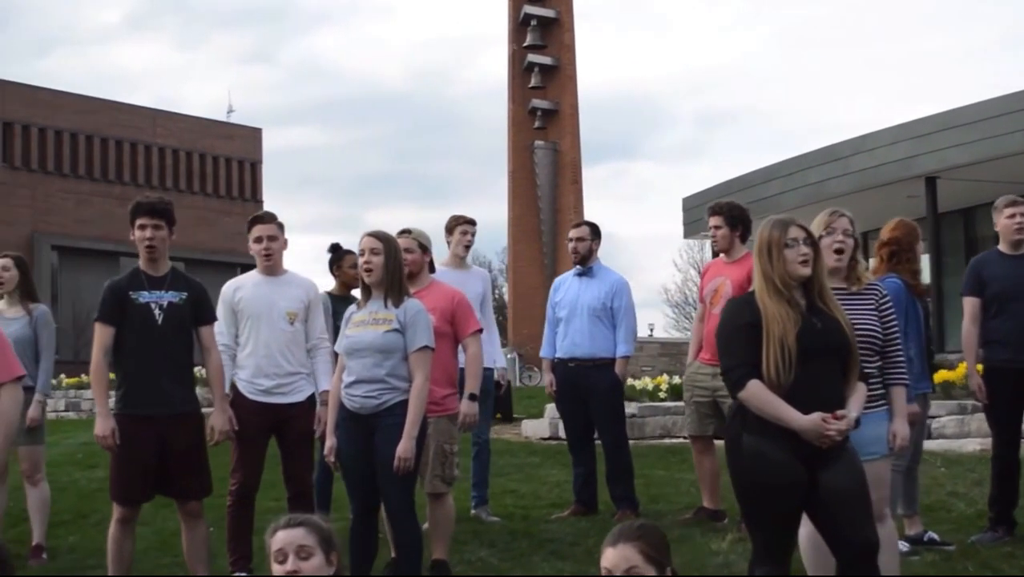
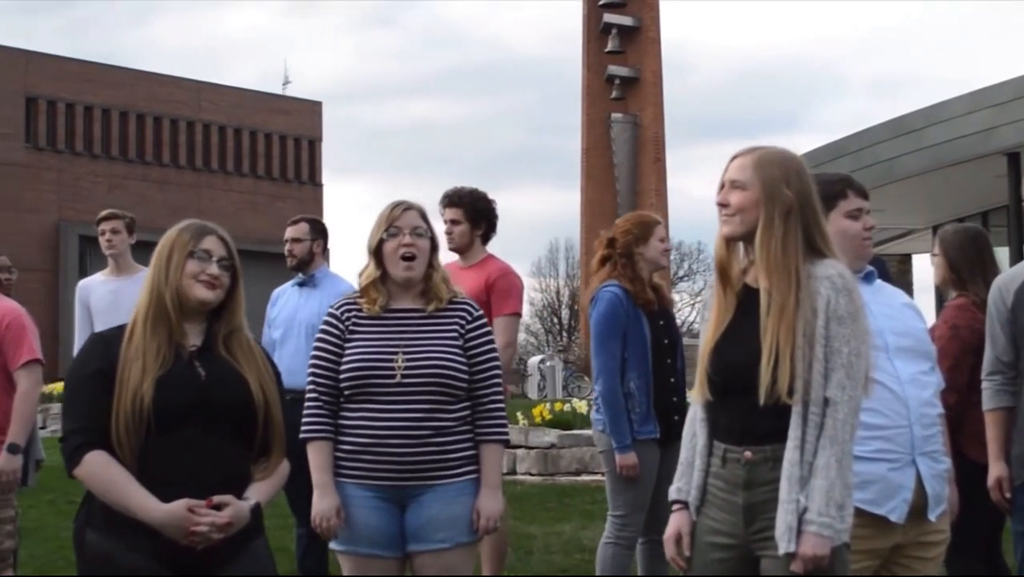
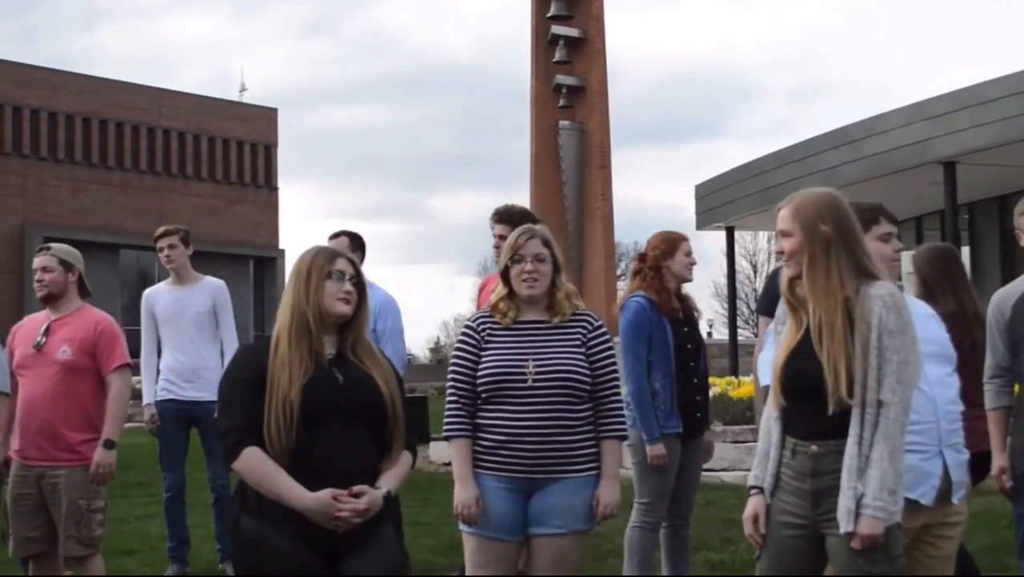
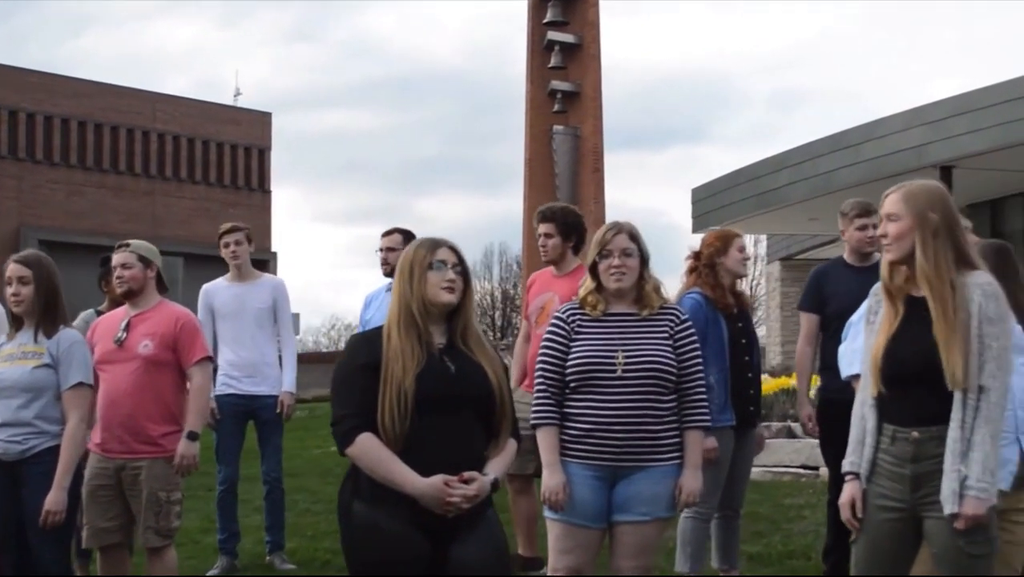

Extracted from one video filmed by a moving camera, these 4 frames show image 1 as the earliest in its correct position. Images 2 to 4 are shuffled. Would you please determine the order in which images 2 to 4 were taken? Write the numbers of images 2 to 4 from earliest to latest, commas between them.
4, 3, 2
